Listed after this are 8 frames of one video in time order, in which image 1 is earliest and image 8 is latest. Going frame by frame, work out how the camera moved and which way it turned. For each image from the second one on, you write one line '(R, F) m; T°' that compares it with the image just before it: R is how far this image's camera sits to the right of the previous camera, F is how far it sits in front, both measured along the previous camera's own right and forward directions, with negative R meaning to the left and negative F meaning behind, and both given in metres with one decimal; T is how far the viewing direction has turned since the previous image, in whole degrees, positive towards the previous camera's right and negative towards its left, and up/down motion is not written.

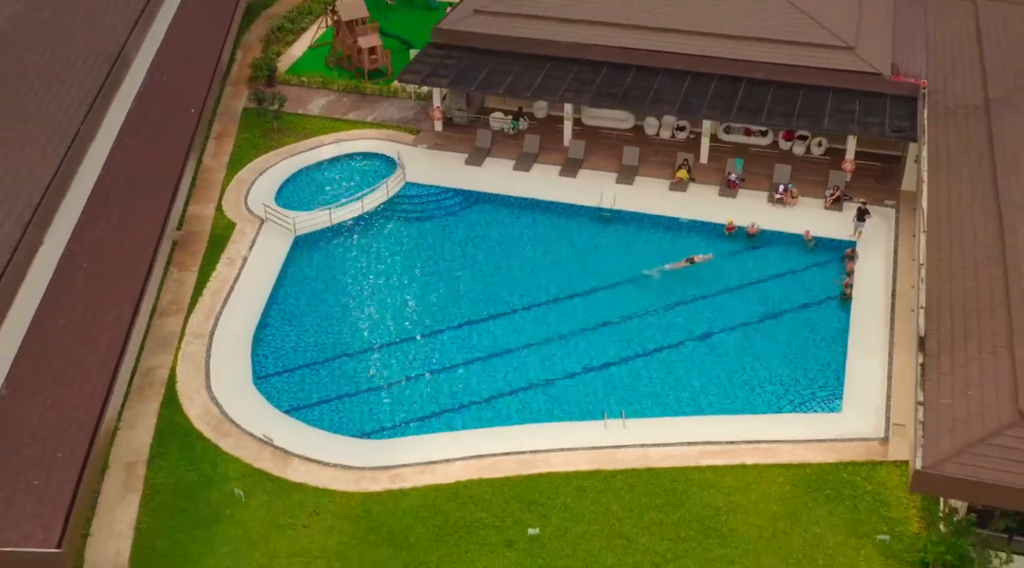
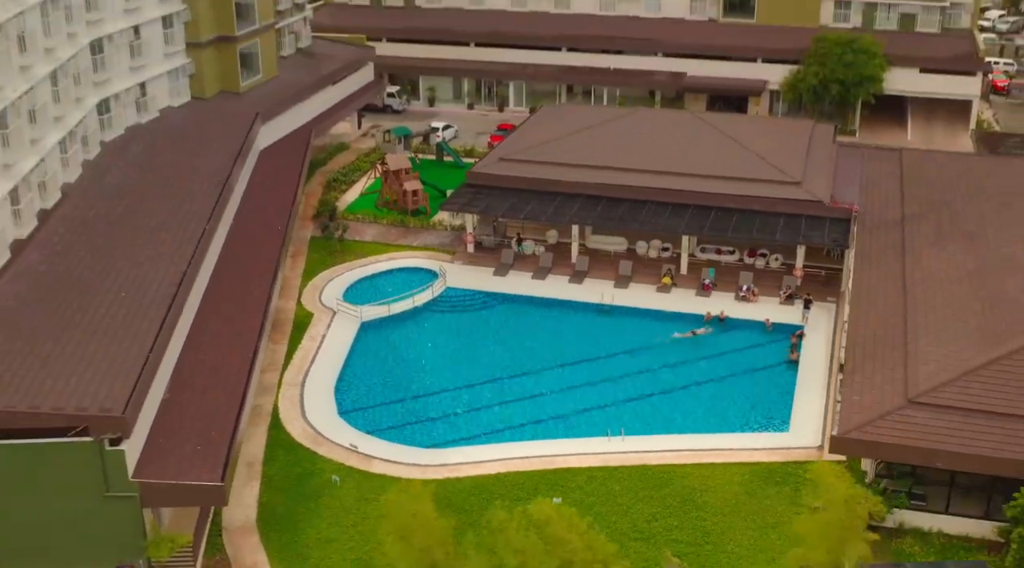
(-0.5, -5.4) m; 0°
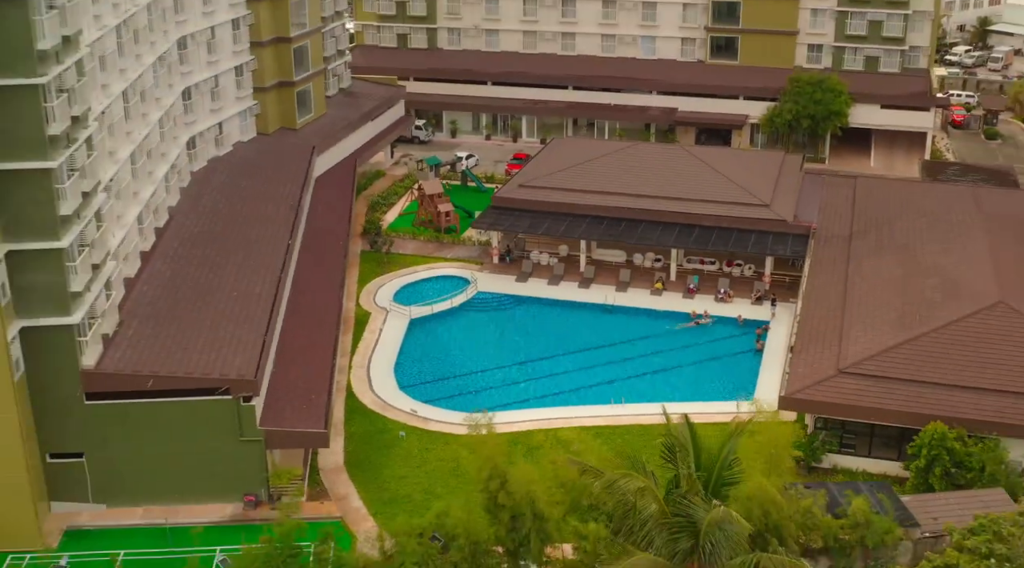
(-0.6, -6.2) m; 0°
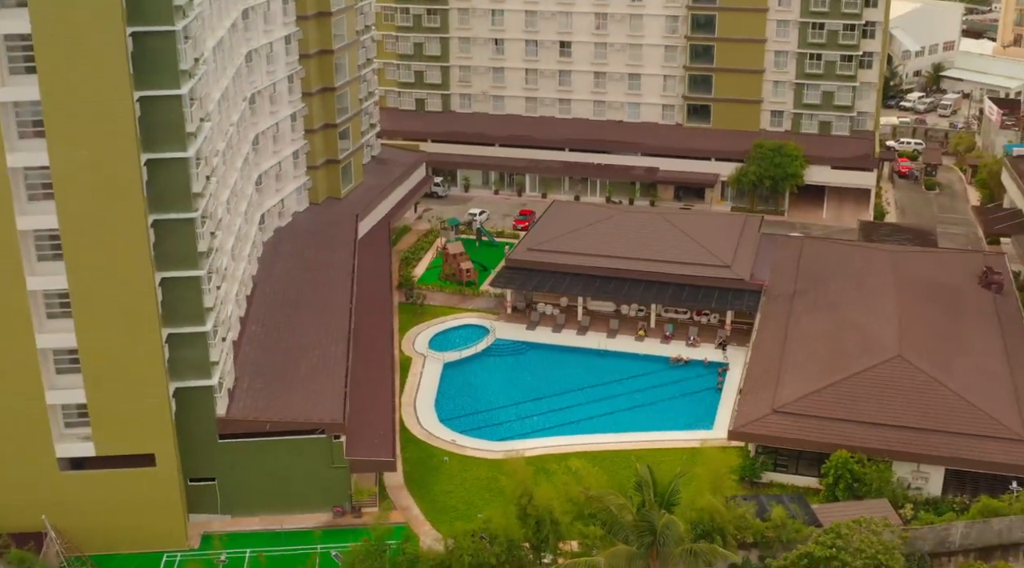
(-0.7, -8.6) m; 0°
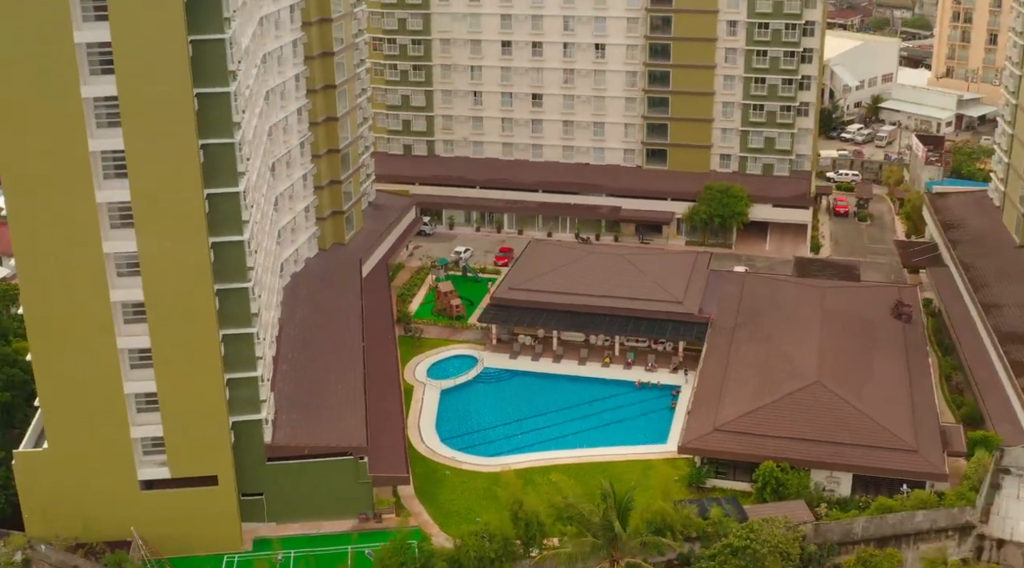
(-0.6, -7.7) m; +1°
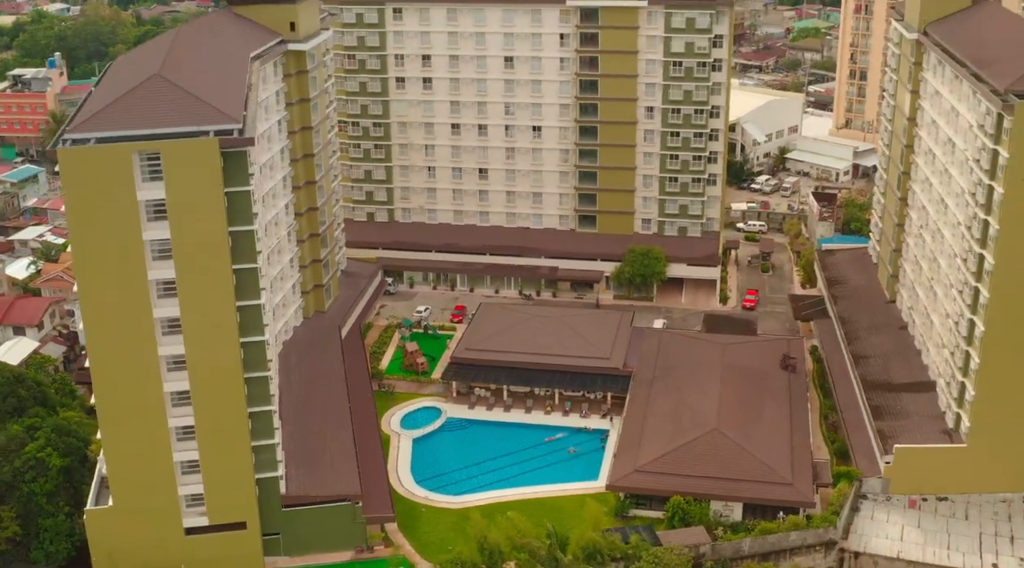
(-0.8, -10.8) m; +3°
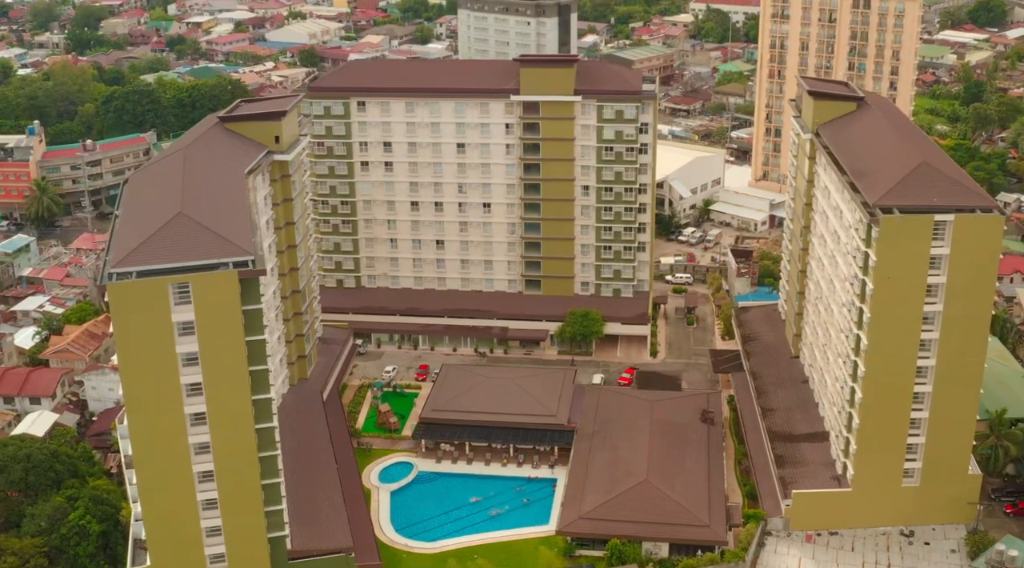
(-1.0, -10.6) m; +3°
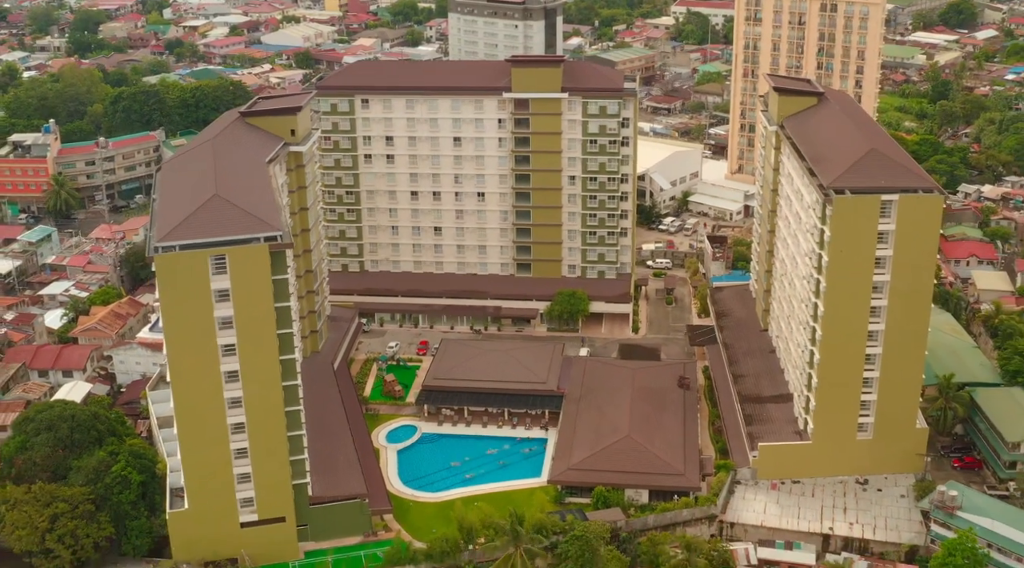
(-0.6, -7.6) m; +1°
